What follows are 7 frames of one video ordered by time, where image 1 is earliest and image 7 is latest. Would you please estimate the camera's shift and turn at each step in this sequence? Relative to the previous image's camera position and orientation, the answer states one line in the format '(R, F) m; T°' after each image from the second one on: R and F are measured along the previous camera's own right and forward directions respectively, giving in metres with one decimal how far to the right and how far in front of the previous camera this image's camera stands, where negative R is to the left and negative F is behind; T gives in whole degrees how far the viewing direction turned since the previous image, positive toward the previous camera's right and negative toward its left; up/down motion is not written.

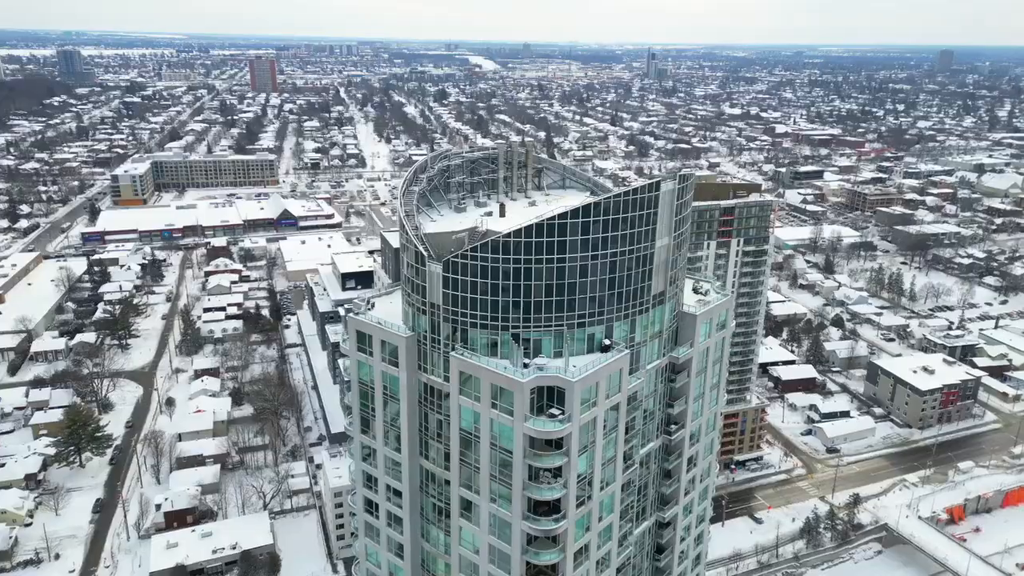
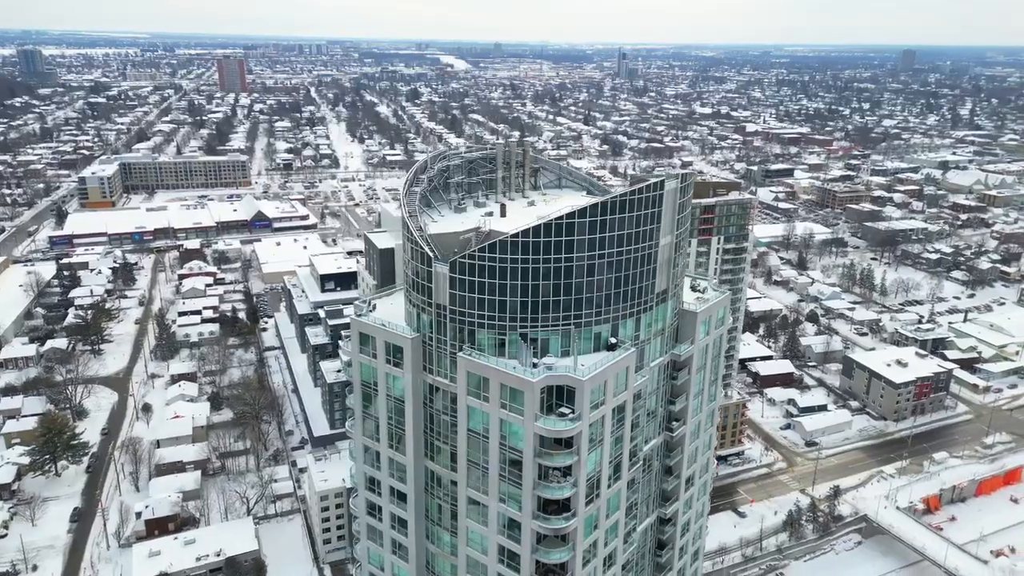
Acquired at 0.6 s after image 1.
(-0.8, 0.0) m; +2°
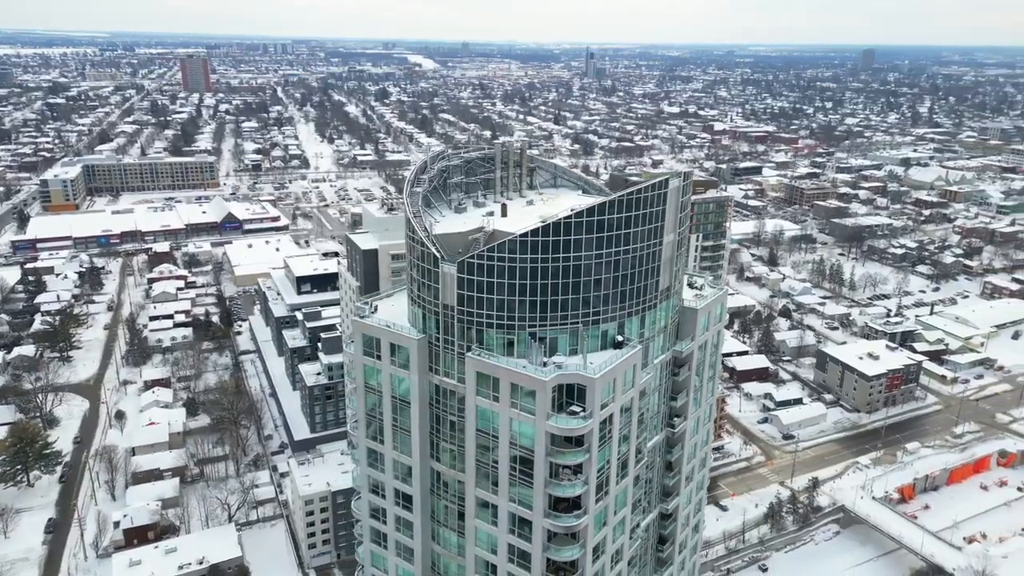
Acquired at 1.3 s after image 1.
(-0.9, 0.0) m; +2°
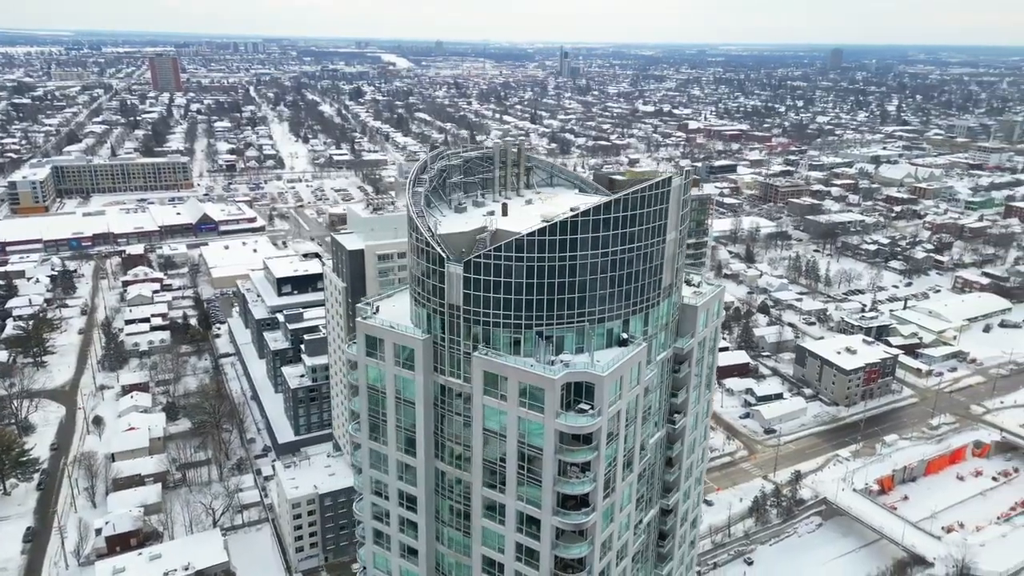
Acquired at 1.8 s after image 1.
(-0.7, 0.0) m; +2°
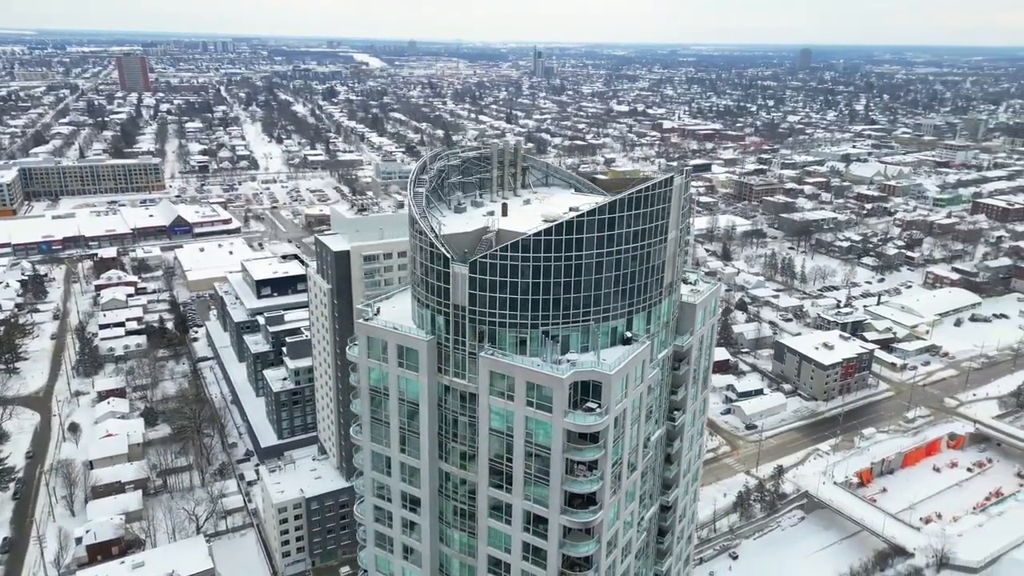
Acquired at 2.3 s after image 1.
(-0.7, 0.0) m; +2°
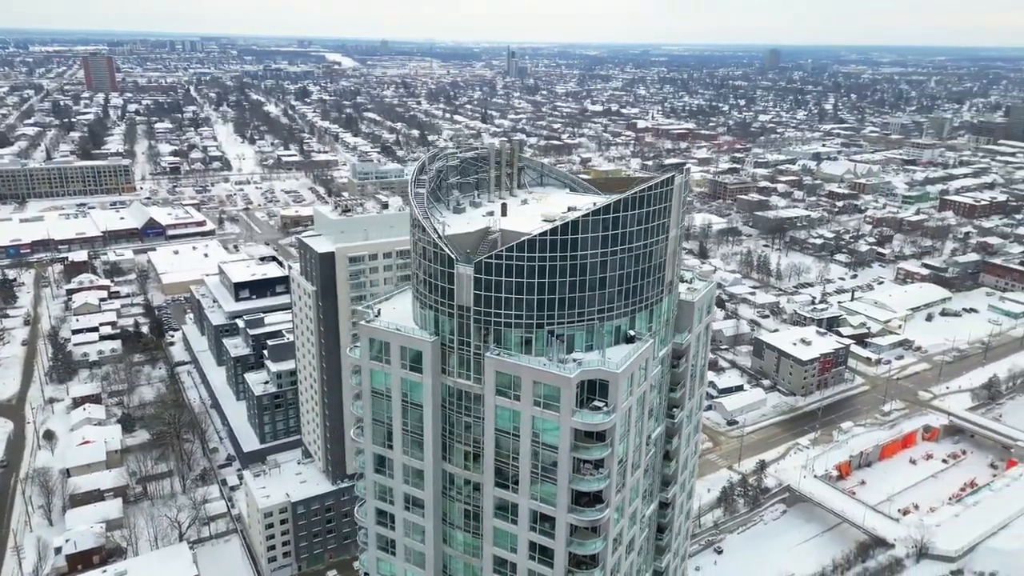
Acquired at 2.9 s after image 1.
(-0.7, 0.0) m; +2°
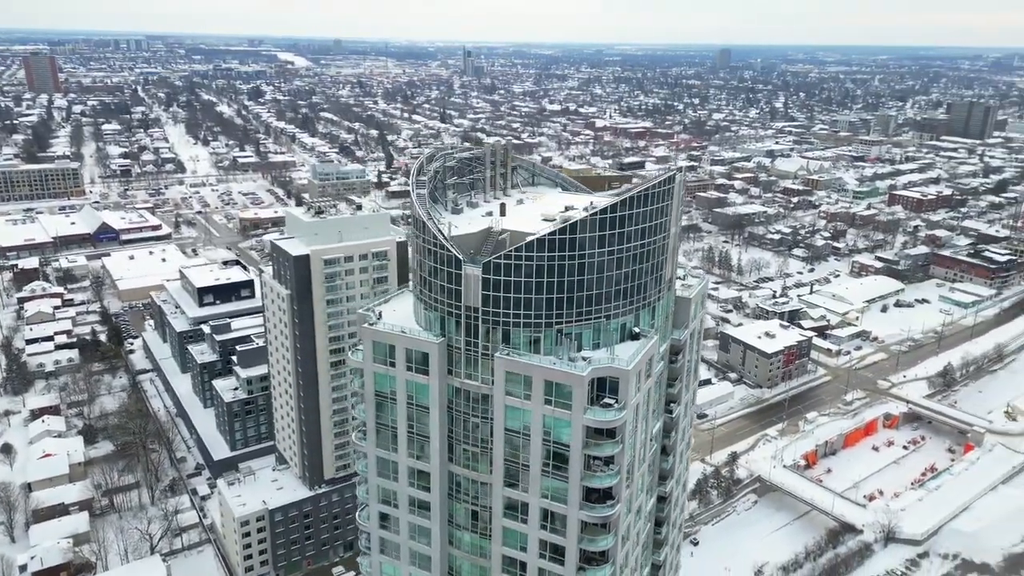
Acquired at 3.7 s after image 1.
(-1.1, 0.0) m; +3°
